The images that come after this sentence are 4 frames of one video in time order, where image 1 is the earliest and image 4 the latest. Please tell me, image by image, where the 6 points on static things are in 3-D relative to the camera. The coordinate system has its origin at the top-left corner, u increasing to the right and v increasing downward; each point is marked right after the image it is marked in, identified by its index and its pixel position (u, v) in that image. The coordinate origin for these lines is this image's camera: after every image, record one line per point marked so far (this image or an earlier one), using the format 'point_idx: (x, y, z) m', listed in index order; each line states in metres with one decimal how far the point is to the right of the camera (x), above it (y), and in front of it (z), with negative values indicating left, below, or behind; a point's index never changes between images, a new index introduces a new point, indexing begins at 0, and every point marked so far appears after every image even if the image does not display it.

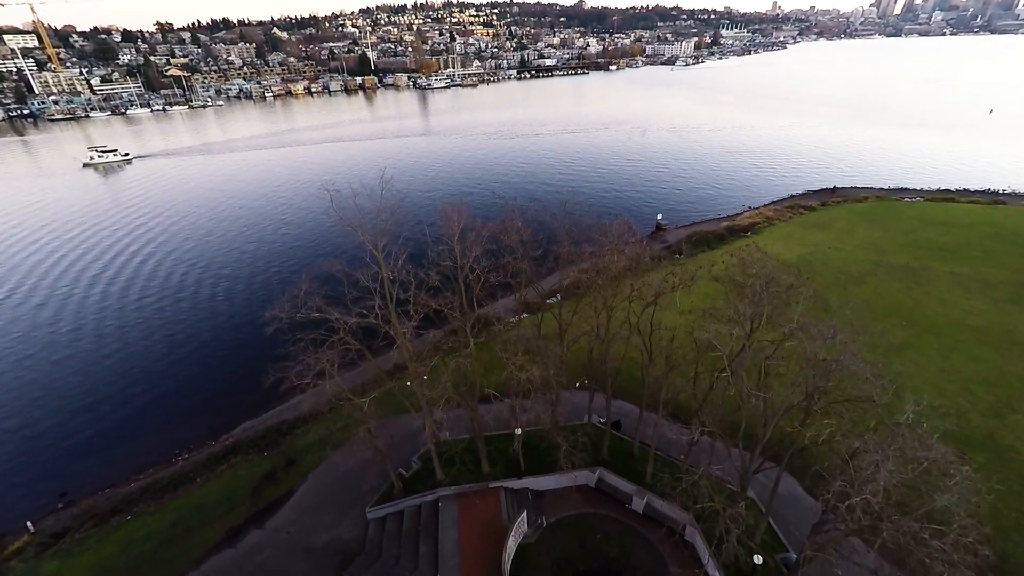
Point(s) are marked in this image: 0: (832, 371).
0: (+10.9, -2.8, +17.3) m
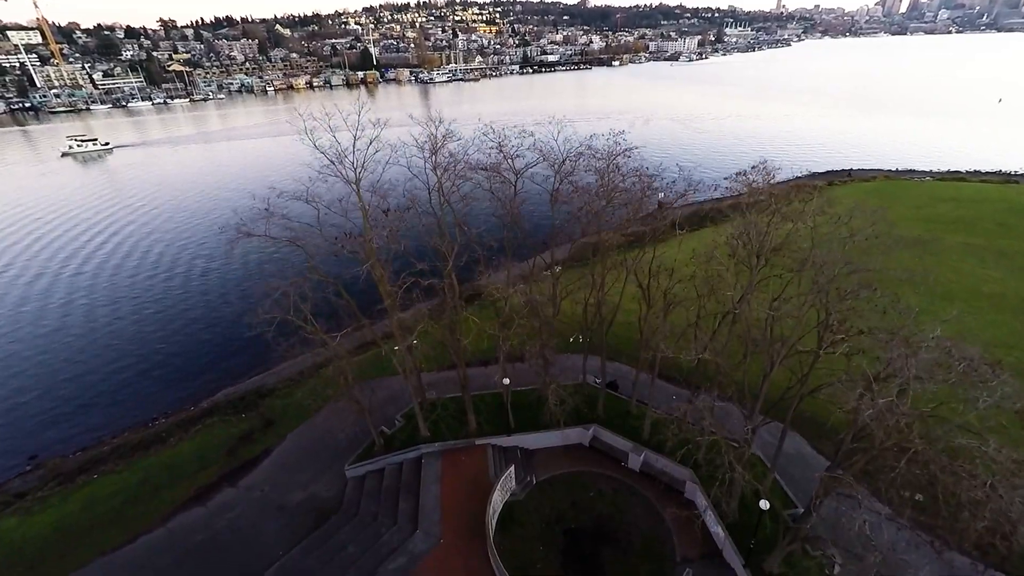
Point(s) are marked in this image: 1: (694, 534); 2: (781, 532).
0: (+10.4, -0.2, +15.7) m
1: (+7.0, -9.5, +19.5) m
2: (+9.8, -8.9, +18.6) m
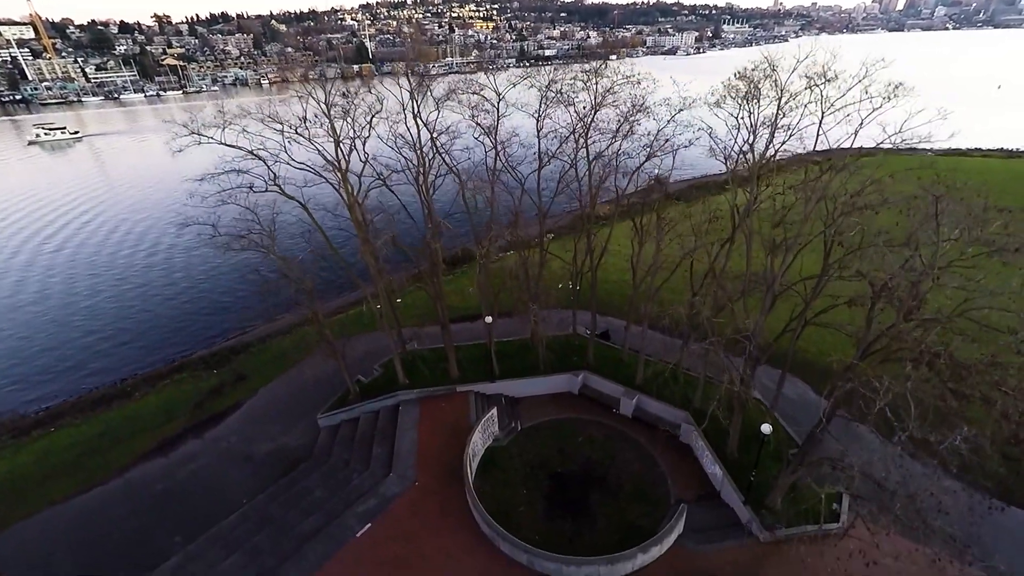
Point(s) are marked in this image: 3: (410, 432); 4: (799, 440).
0: (+9.7, +2.5, +14.3) m
1: (+6.3, -6.7, +18.0) m
2: (+9.1, -6.1, +17.2) m
3: (-4.0, -5.6, +19.8) m
4: (+10.6, -5.6, +18.8) m
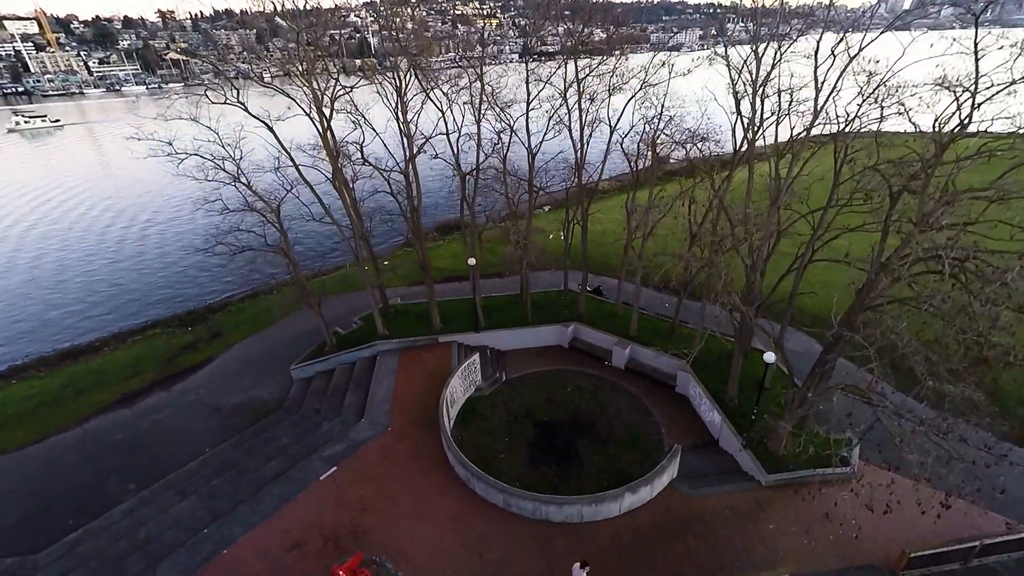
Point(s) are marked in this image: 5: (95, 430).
0: (+9.1, +4.7, +12.9) m
1: (+5.7, -4.5, +16.6) m
2: (+8.5, -3.9, +15.8) m
3: (-4.6, -3.3, +18.5) m
4: (+10.0, -3.4, +17.4) m
5: (-15.7, -5.4, +19.2) m
